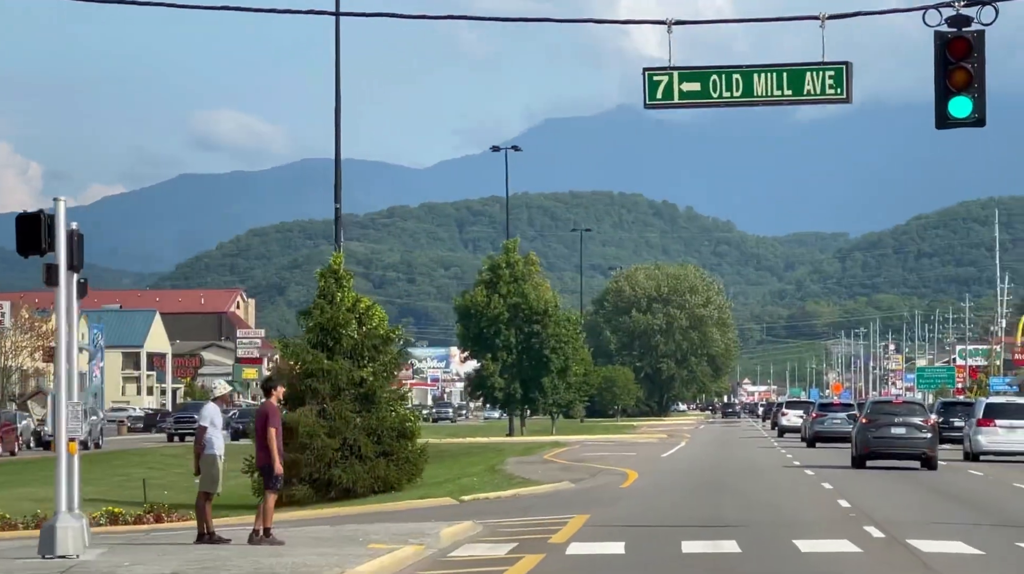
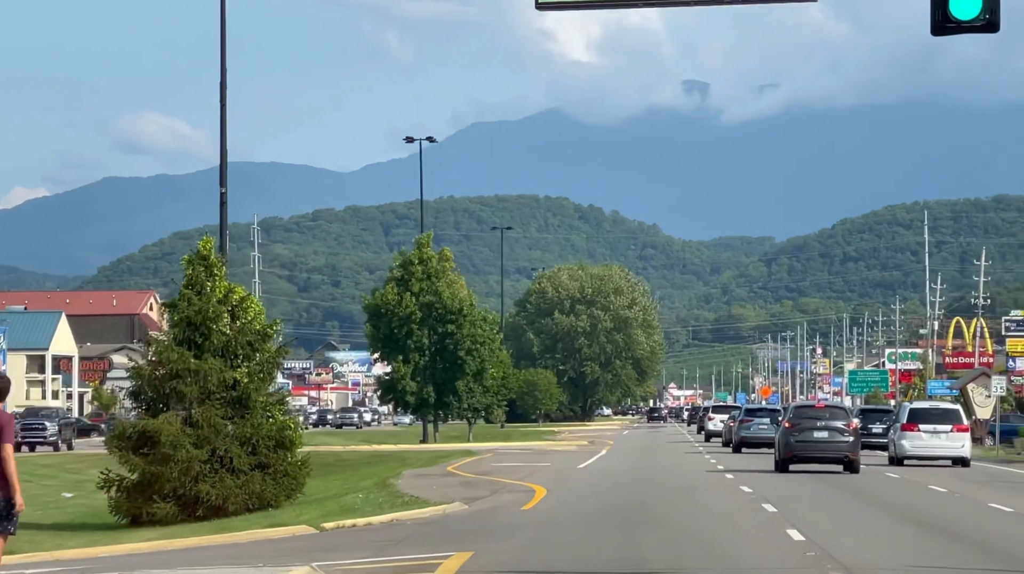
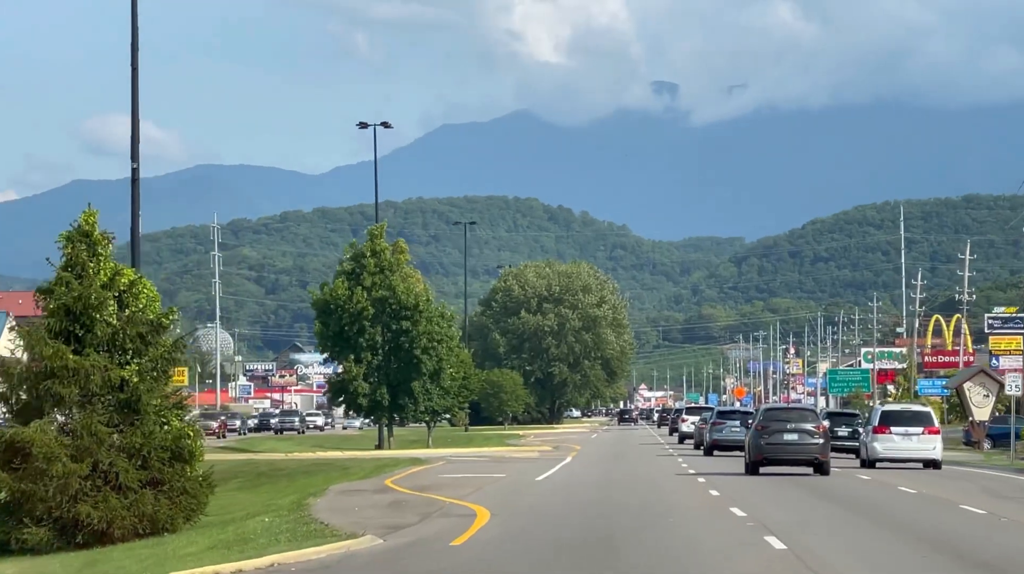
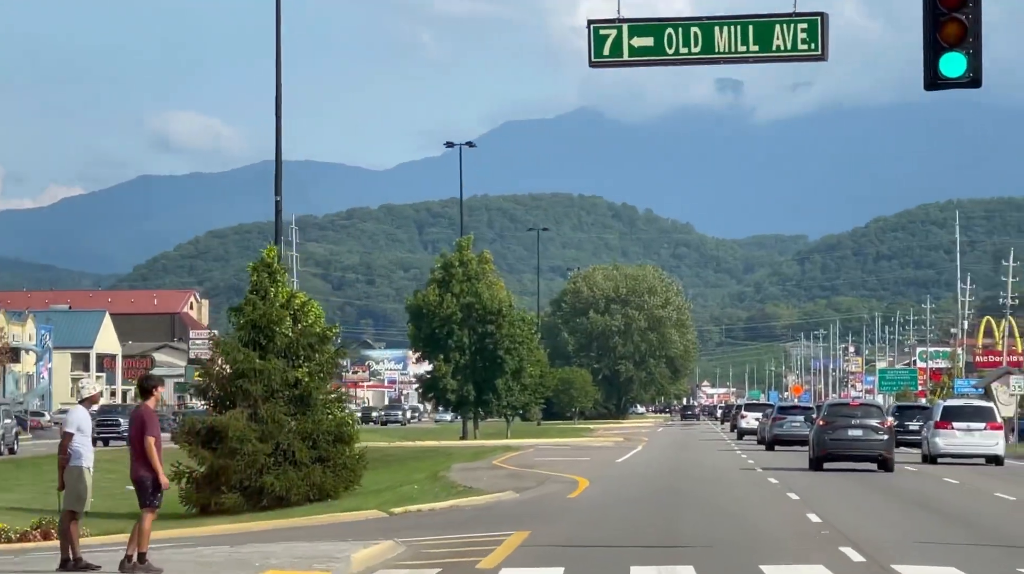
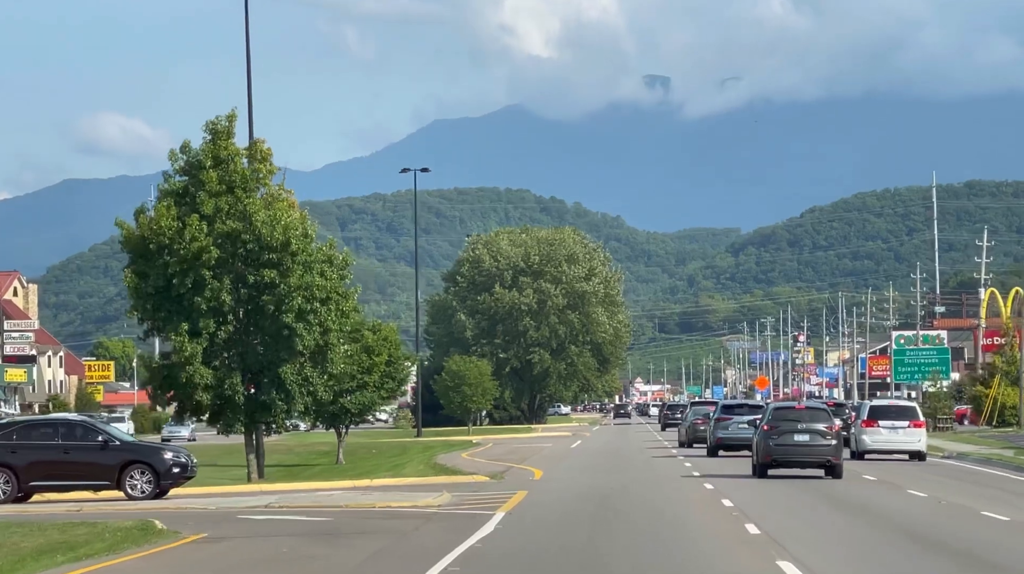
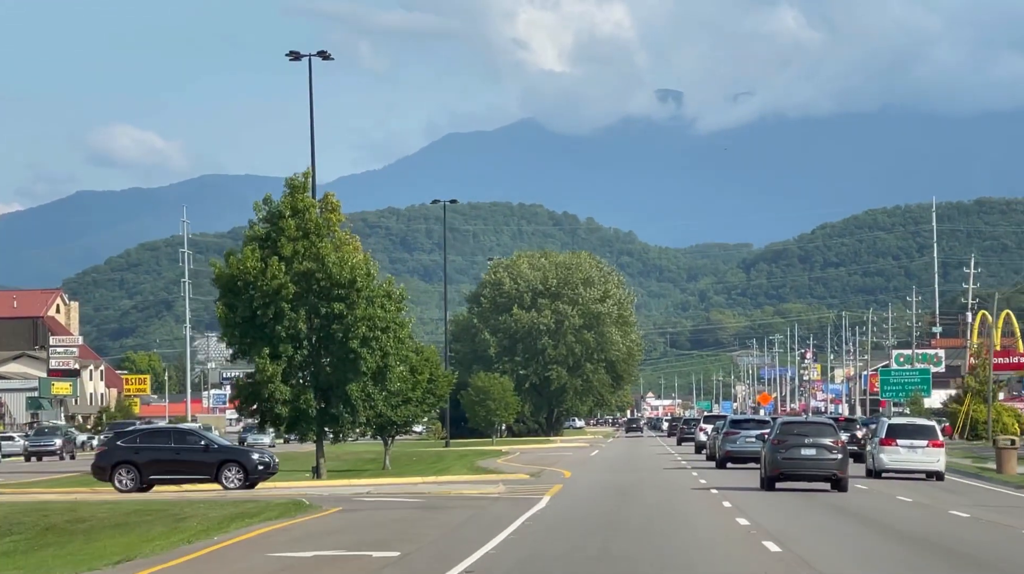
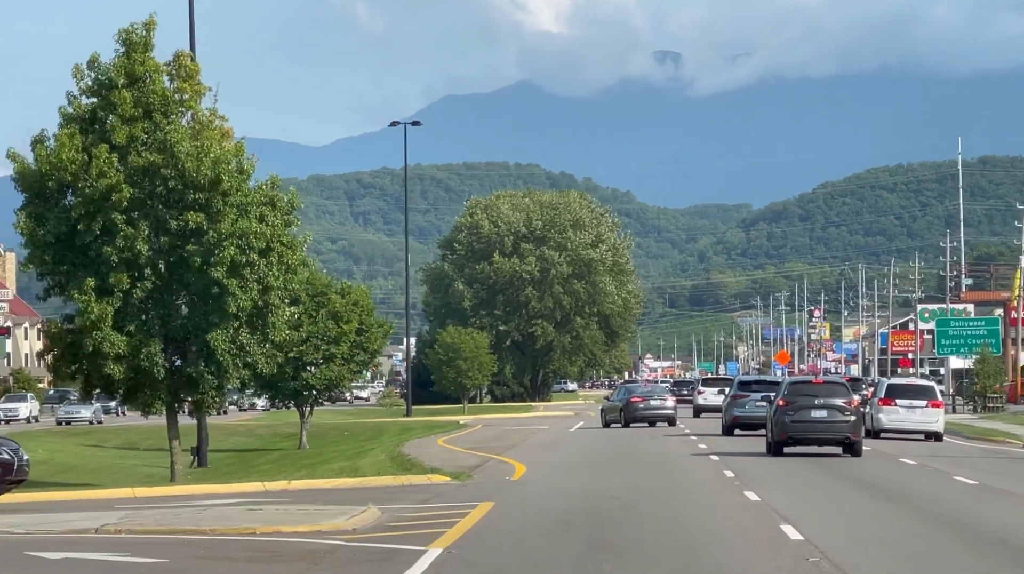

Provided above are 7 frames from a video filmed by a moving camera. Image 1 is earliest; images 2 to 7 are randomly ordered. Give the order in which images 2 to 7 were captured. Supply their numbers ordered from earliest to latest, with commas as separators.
4, 2, 3, 6, 5, 7
